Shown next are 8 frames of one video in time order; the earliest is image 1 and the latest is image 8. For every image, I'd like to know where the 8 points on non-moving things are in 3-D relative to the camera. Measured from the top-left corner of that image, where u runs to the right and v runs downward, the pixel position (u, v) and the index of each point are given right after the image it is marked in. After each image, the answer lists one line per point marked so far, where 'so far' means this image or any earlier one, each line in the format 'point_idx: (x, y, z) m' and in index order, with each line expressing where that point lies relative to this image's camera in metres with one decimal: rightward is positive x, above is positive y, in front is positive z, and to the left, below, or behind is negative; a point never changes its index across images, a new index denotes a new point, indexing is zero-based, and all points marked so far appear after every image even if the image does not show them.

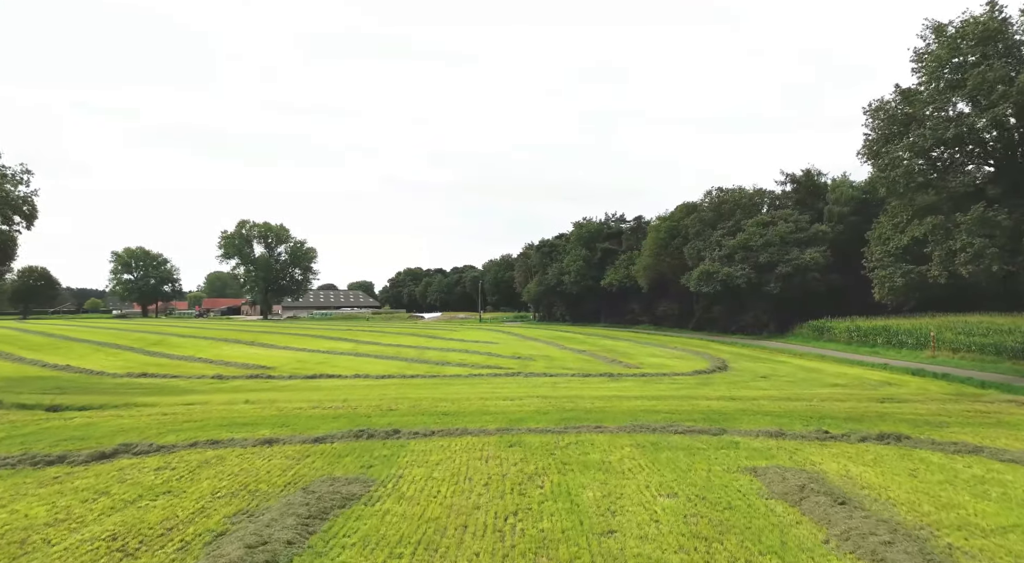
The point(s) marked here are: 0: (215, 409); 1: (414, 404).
0: (-7.4, -3.2, +17.6) m
1: (-2.5, -3.2, +18.0) m
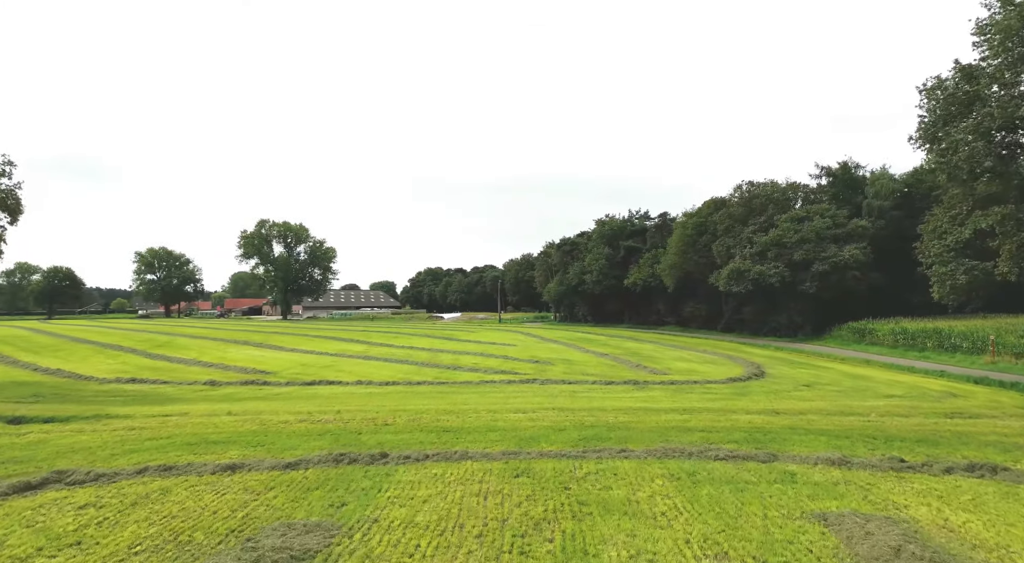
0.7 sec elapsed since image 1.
0: (-7.2, -3.1, +15.7) m
1: (-2.2, -3.1, +16.0) m
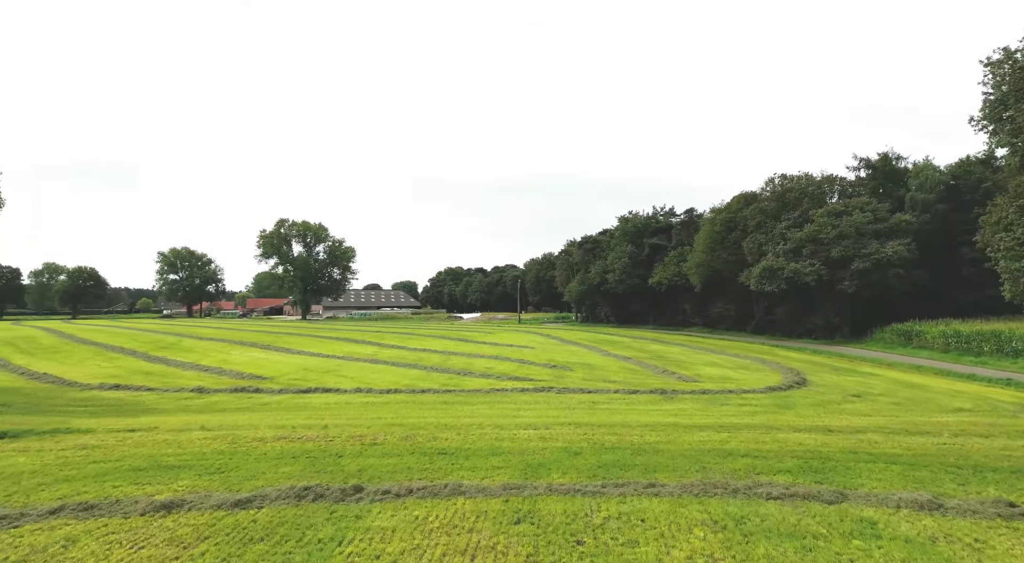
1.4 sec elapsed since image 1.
0: (-7.0, -3.1, +13.7) m
1: (-2.1, -3.1, +13.9) m
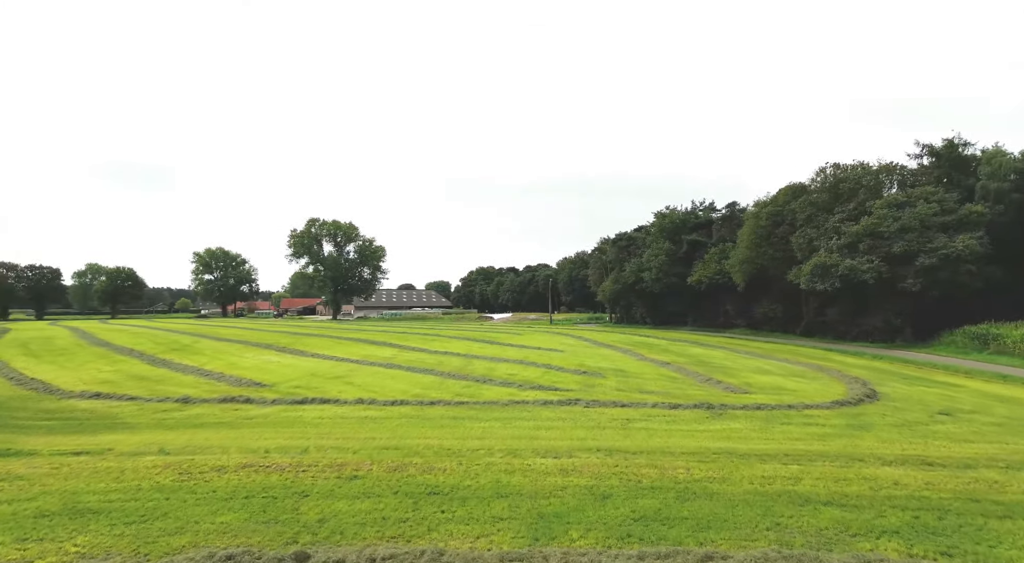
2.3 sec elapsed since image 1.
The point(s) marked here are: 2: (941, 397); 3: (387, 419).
0: (-6.8, -3.0, +11.4) m
1: (-1.8, -3.0, +11.3) m
2: (+11.4, -3.1, +18.7) m
3: (-2.9, -3.2, +16.2) m
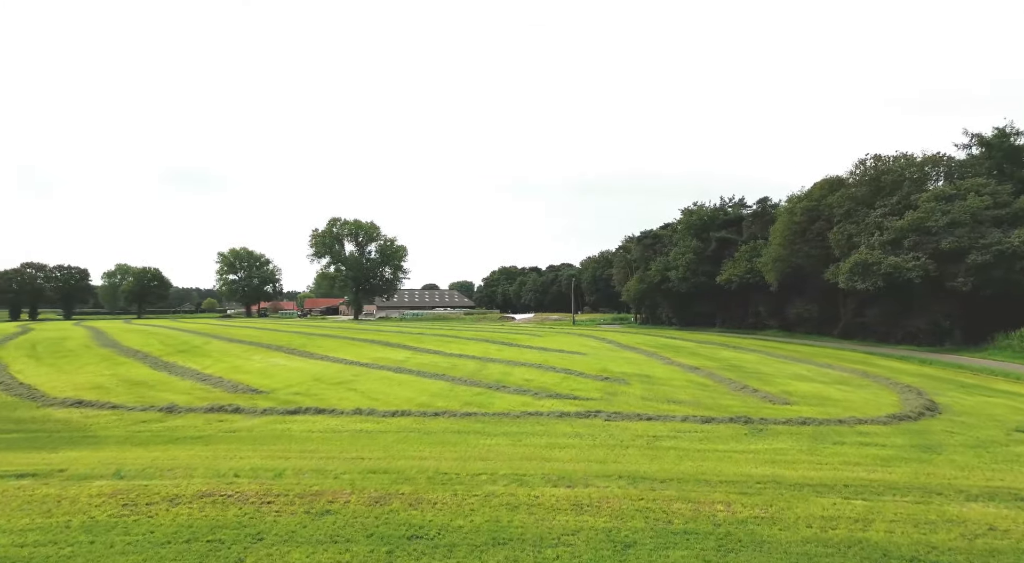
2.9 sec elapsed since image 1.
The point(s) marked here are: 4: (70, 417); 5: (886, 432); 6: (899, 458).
0: (-6.7, -3.0, +9.8) m
1: (-1.8, -2.9, +9.5) m
2: (+11.7, -3.0, +16.4) m
3: (-2.7, -3.1, +14.5) m
4: (-10.5, -3.2, +16.8) m
5: (+7.4, -3.0, +13.9) m
6: (+6.6, -3.0, +11.9) m
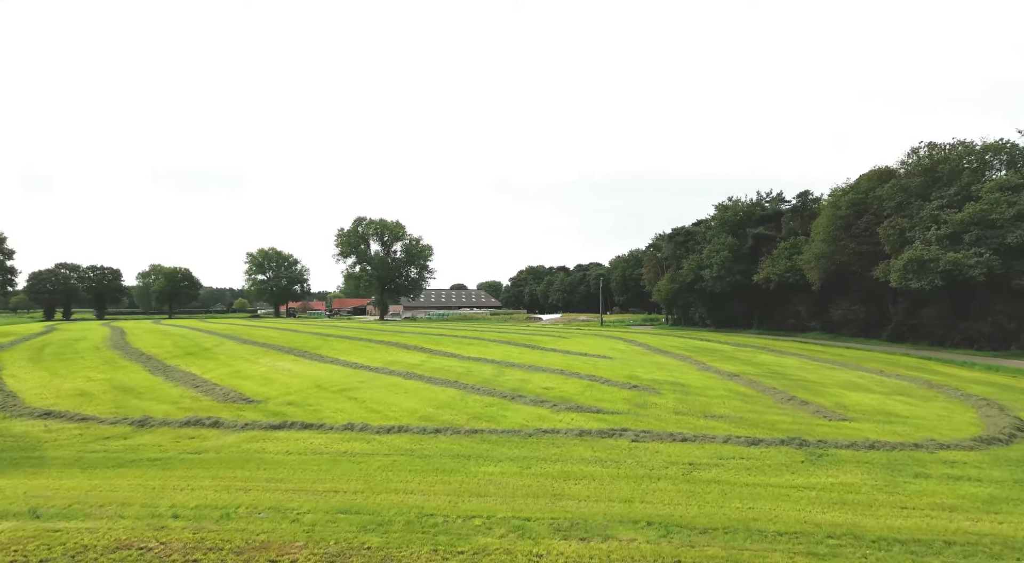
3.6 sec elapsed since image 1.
0: (-6.7, -2.9, +7.9) m
1: (-1.8, -2.9, +7.4) m
2: (+12.0, -2.9, +13.7) m
3: (-2.5, -3.1, +12.4) m
4: (-10.2, -3.2, +15.0) m
5: (+7.5, -2.9, +11.4) m
6: (+6.6, -2.9, +9.4) m
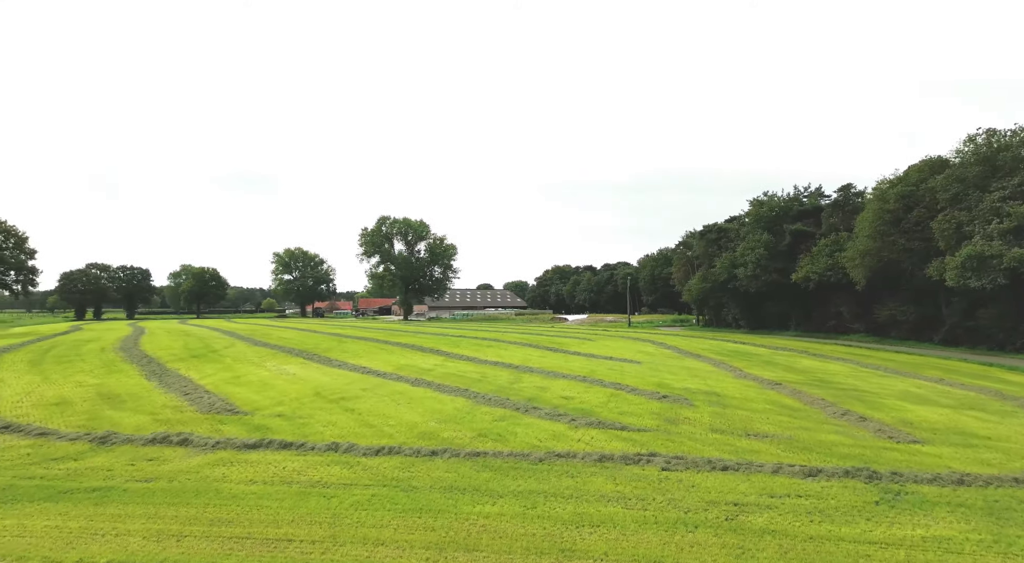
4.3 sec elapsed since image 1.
0: (-6.8, -2.9, +6.0) m
1: (-1.9, -2.8, +5.4) m
2: (+12.1, -2.9, +11.1) m
3: (-2.4, -3.0, +10.4) m
4: (-10.0, -3.1, +13.2) m
5: (+7.6, -2.9, +9.0) m
6: (+6.6, -2.9, +7.0) m
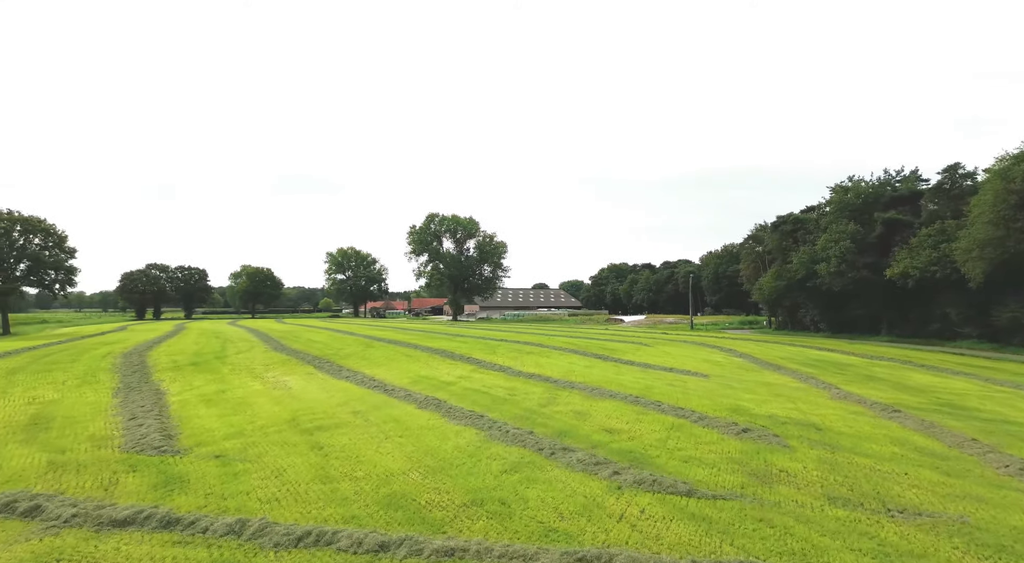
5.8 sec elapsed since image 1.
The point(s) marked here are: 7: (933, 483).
0: (-7.4, -2.8, +1.8) m
1: (-2.5, -2.7, +0.7) m
2: (+11.9, -2.7, +5.3) m
3: (-2.6, -2.9, +5.7) m
4: (-10.0, -3.0, +9.2) m
5: (+7.2, -2.7, +3.5) m
6: (+6.1, -2.7, +1.7) m
7: (+6.3, -3.0, +10.6) m
